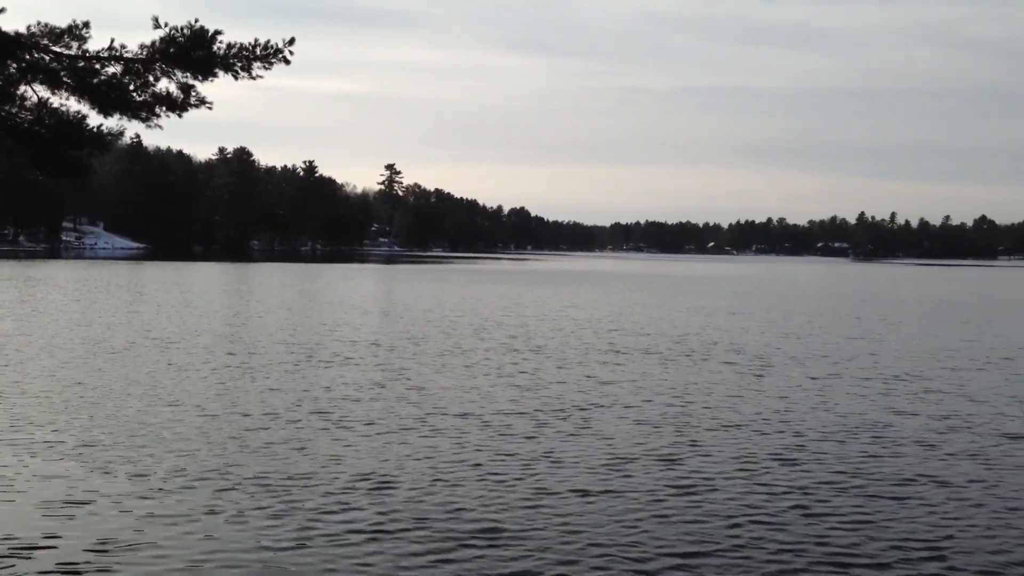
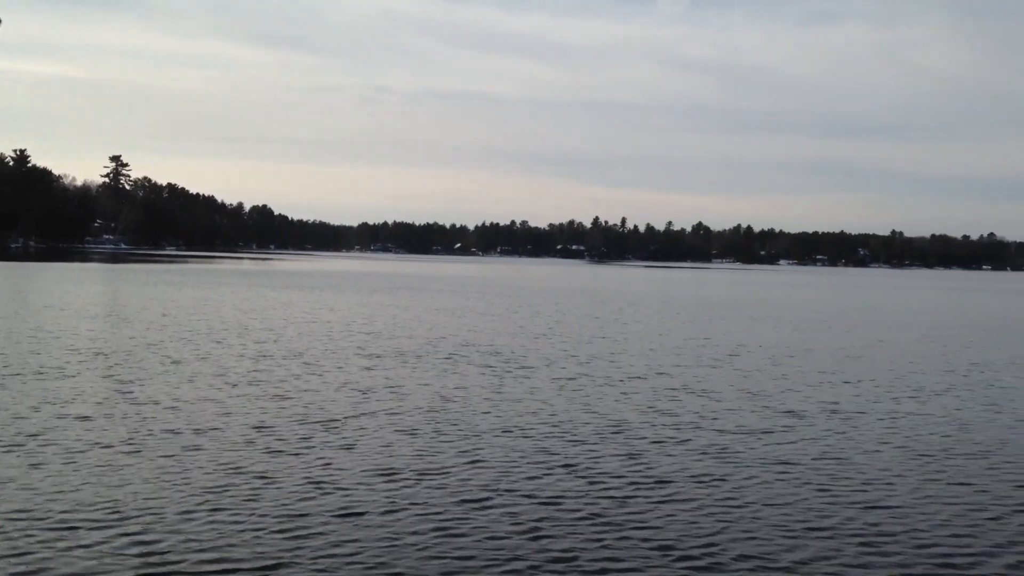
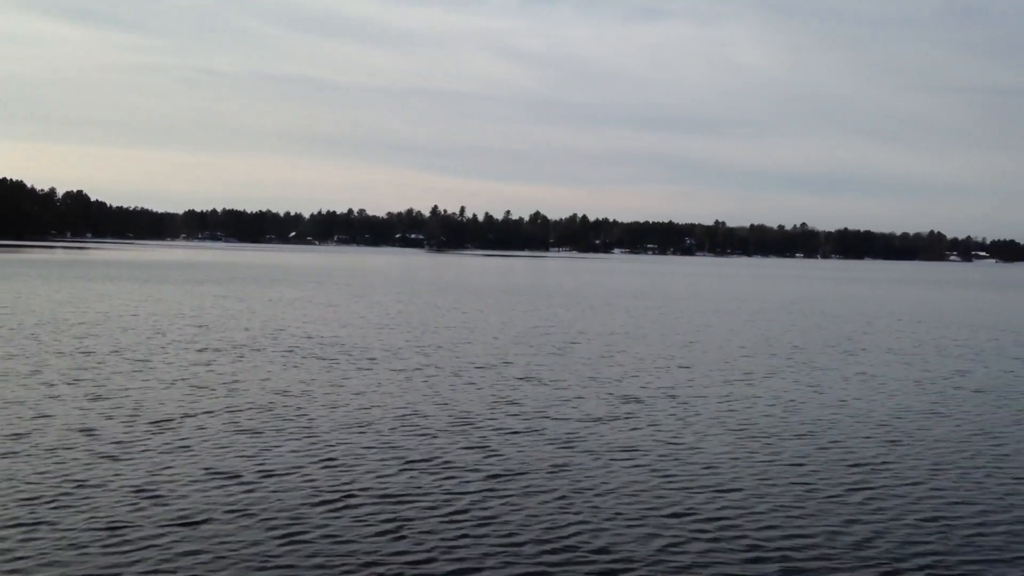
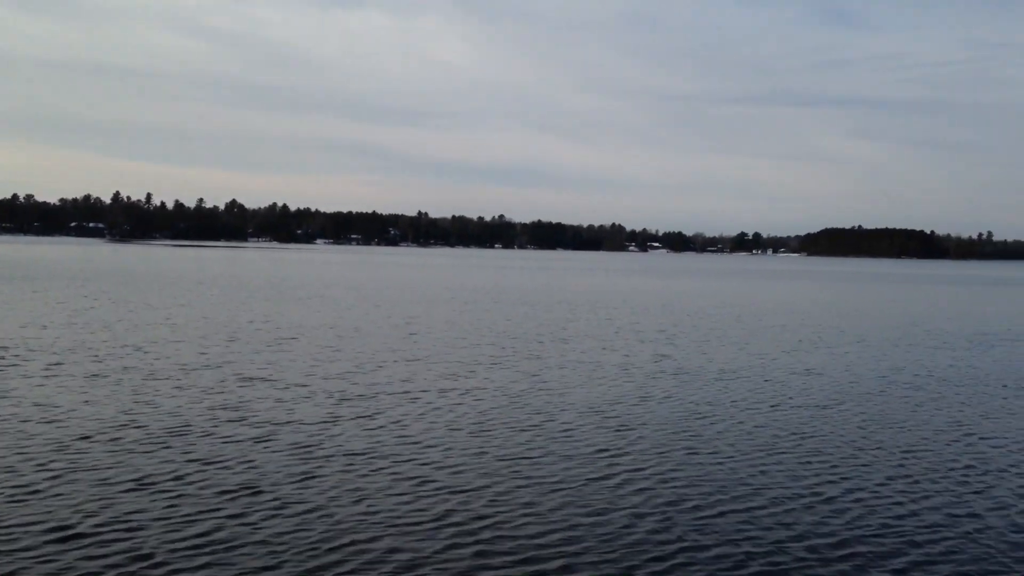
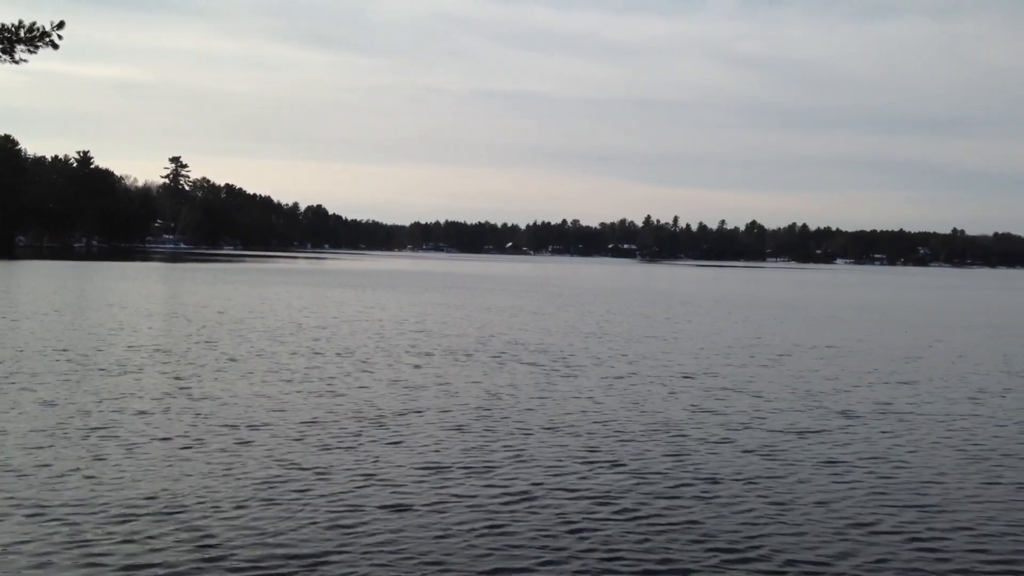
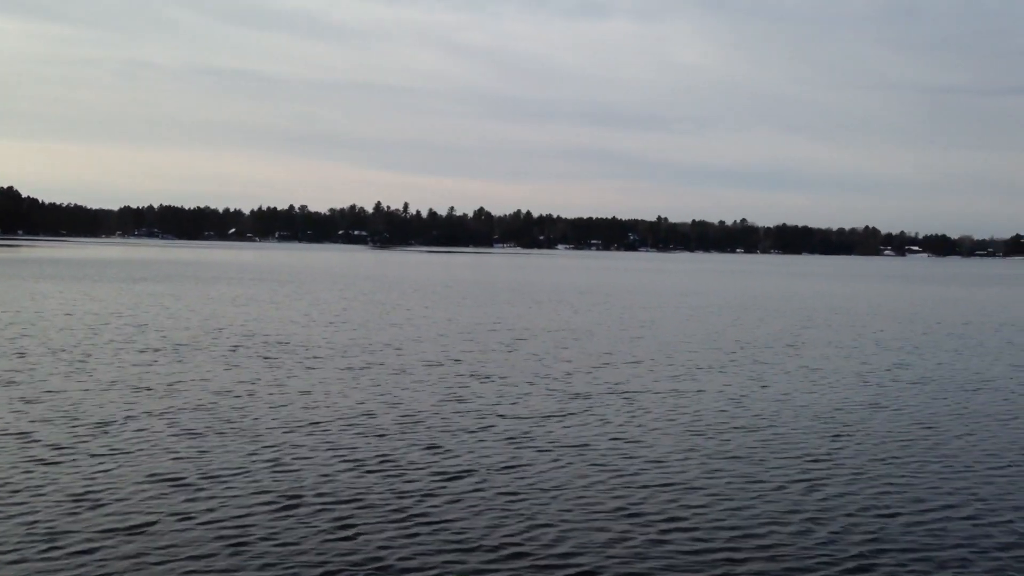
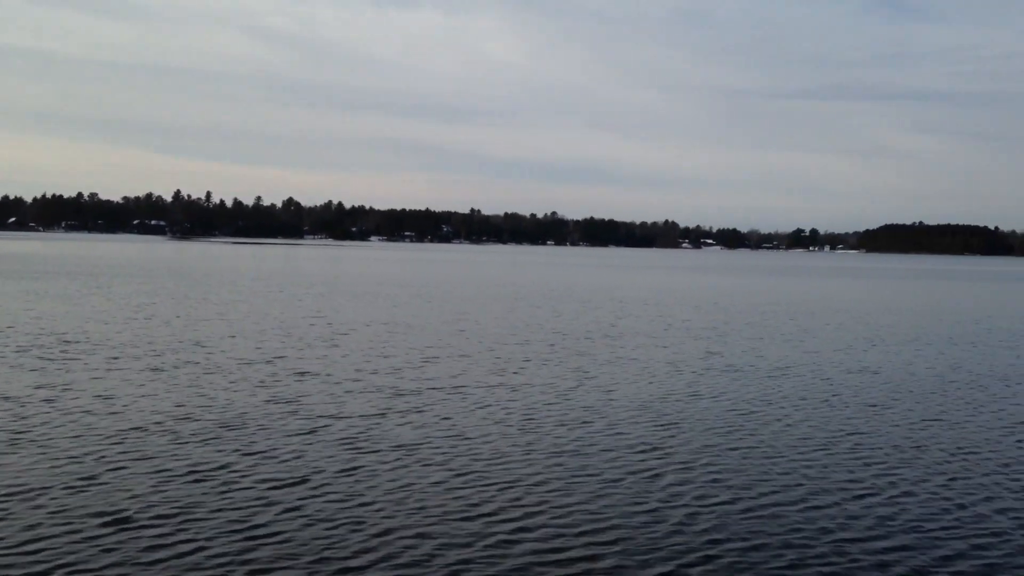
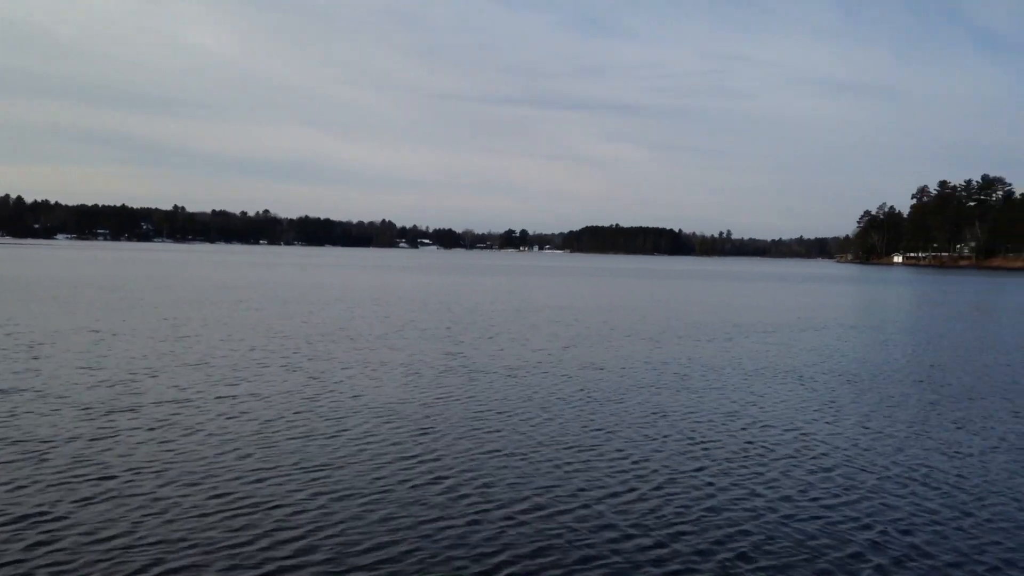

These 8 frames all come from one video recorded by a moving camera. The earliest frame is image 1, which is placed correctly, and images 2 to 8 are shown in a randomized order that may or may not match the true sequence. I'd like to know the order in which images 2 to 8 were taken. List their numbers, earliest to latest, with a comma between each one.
5, 2, 3, 6, 7, 4, 8
